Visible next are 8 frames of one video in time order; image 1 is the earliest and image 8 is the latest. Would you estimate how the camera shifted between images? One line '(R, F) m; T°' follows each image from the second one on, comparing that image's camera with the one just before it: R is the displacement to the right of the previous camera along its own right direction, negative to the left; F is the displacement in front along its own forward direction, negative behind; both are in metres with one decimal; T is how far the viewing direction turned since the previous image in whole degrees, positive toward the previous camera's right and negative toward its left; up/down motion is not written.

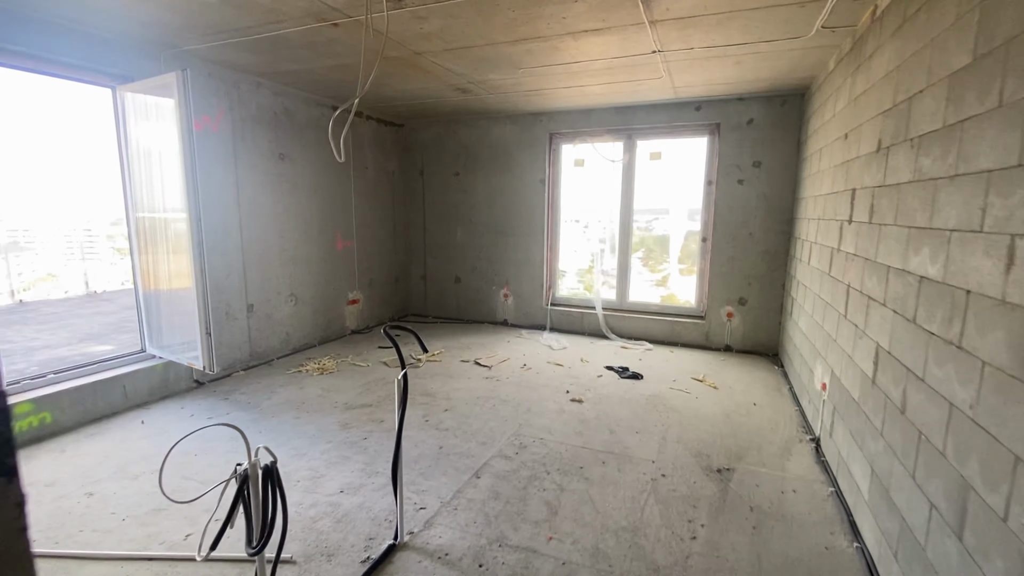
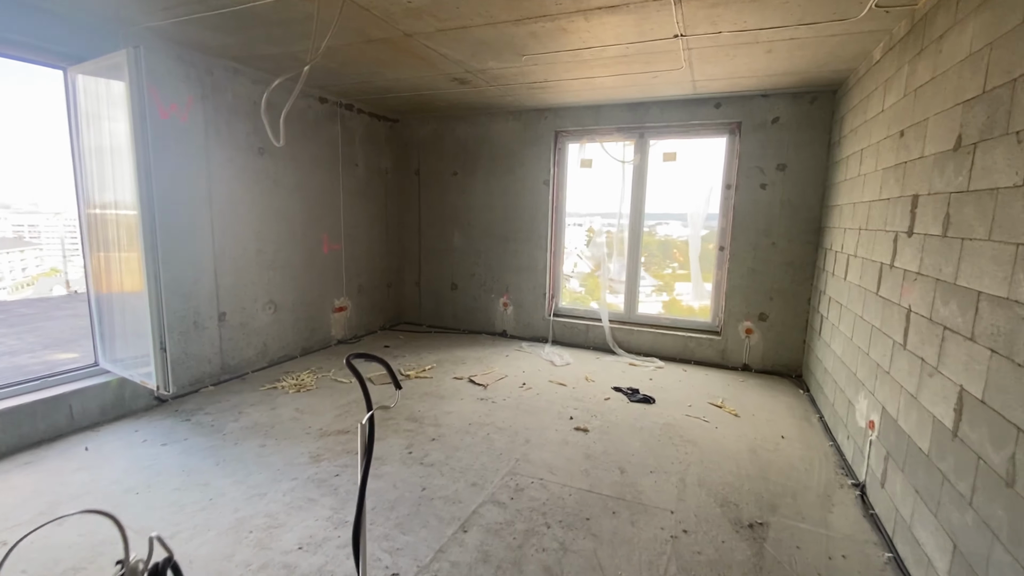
(0.0, +0.4) m; 0°
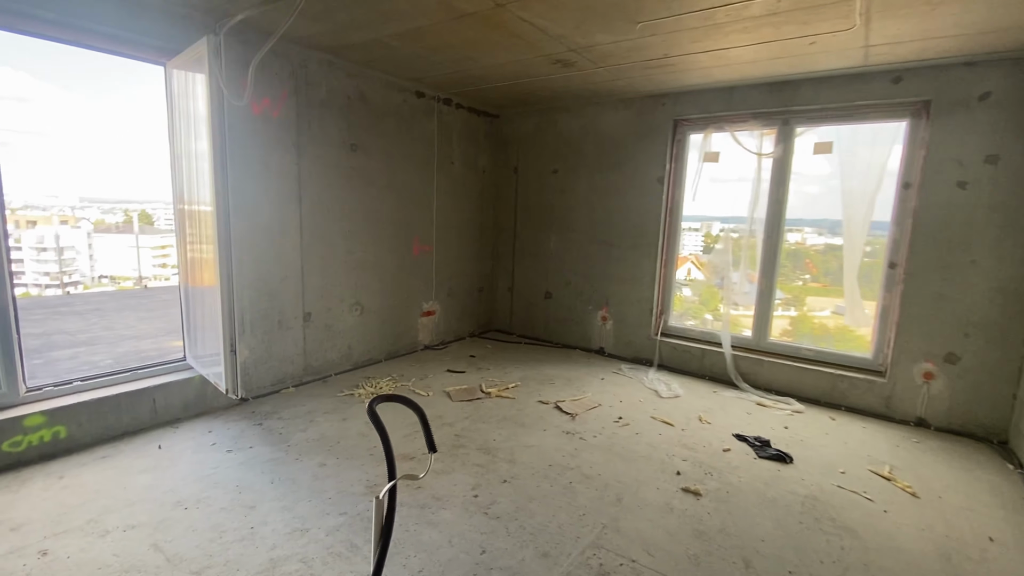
(0.0, +0.5) m; -12°
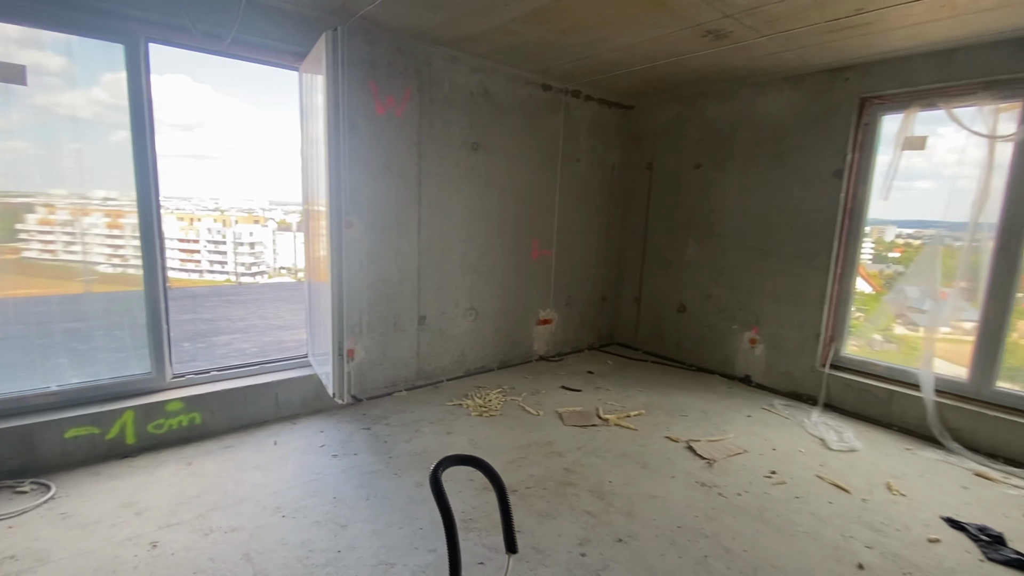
(0.0, +0.4) m; -15°
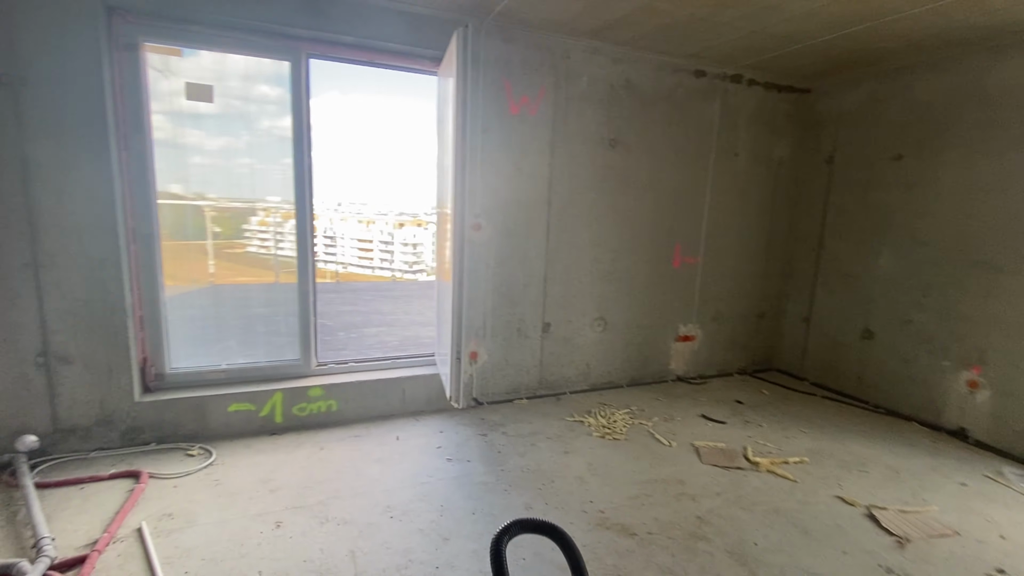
(+0.1, +0.2) m; -17°
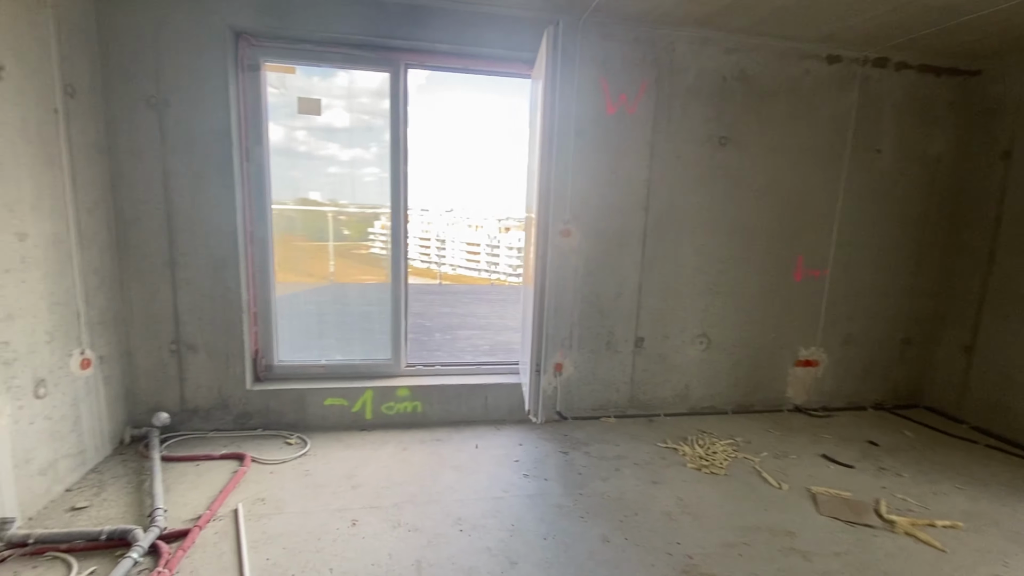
(+0.1, +0.1) m; -12°
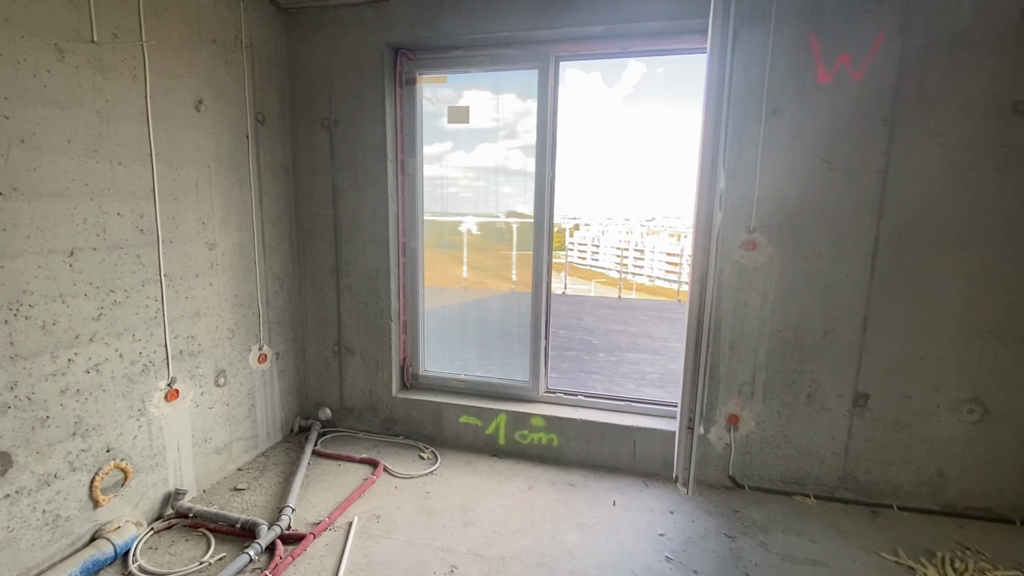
(+0.2, +0.4) m; -23°
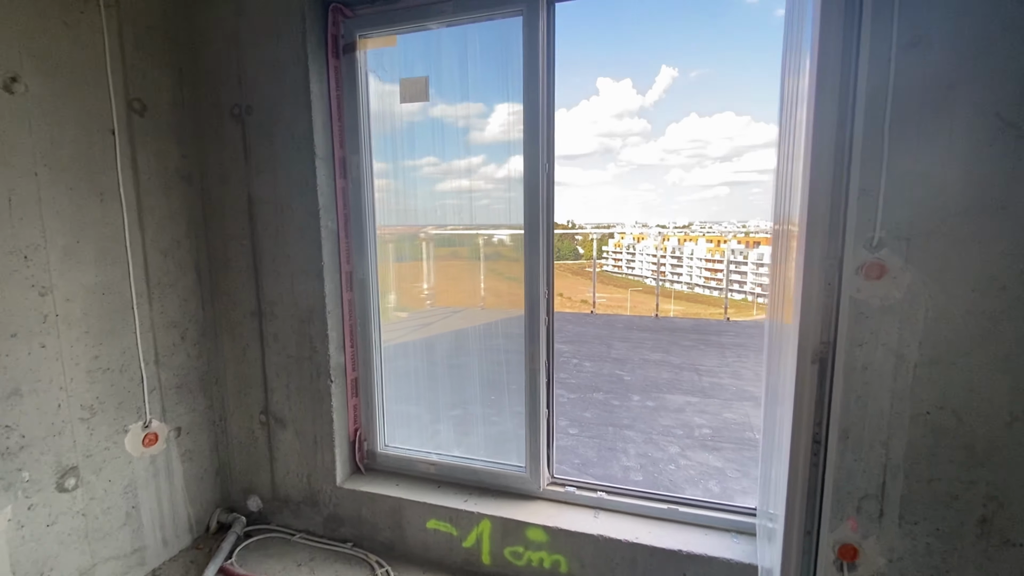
(+0.2, +0.8) m; -4°
